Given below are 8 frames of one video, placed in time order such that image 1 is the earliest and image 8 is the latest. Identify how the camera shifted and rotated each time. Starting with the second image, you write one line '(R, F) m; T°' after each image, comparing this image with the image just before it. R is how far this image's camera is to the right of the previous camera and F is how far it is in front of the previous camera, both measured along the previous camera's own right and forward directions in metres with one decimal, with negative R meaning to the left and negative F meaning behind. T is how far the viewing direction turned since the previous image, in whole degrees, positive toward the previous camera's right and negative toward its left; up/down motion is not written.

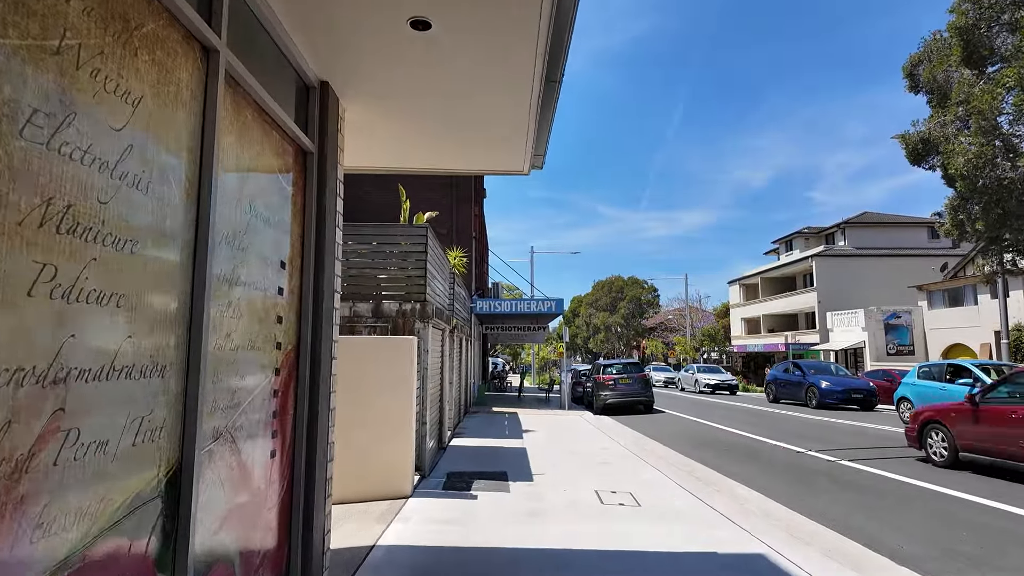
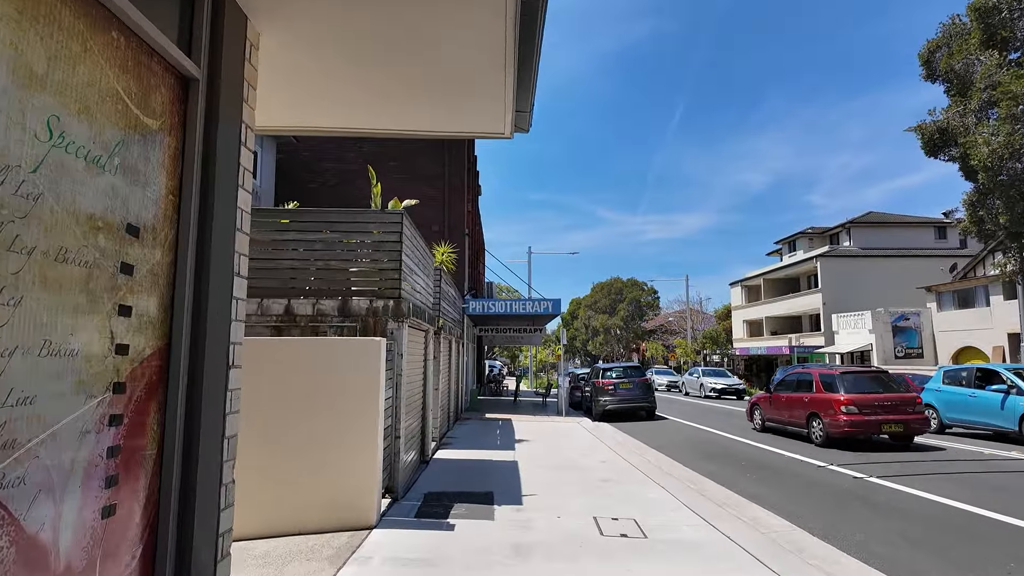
(+0.1, +1.0) m; 0°
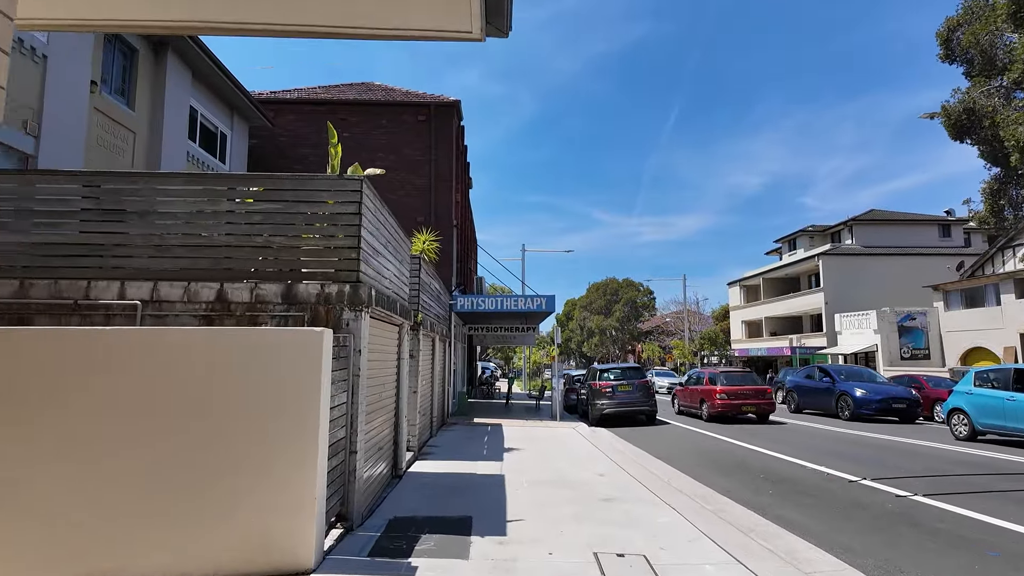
(+0.1, +1.2) m; 0°
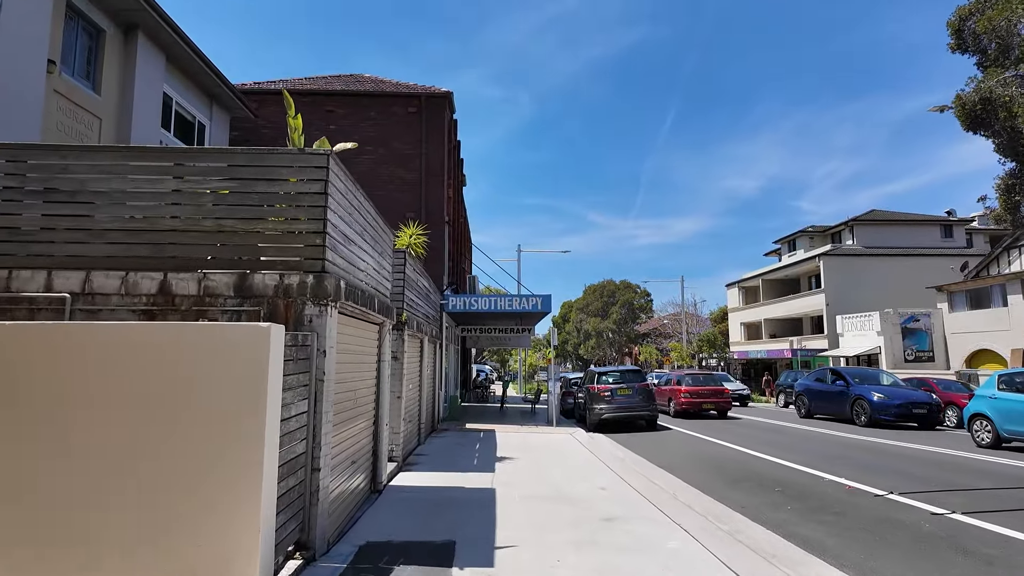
(+0.1, +0.8) m; 0°
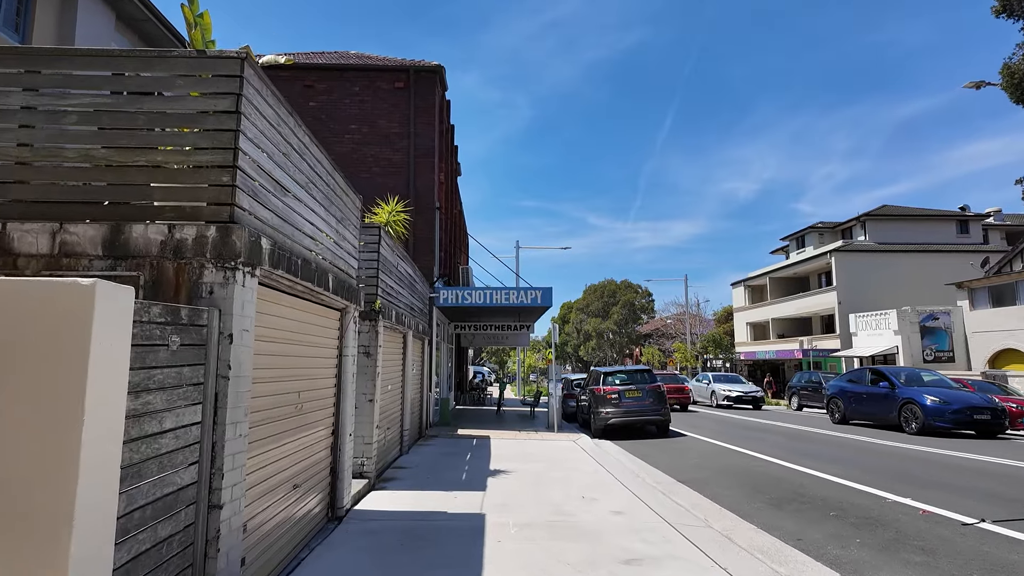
(+0.1, +1.5) m; 0°
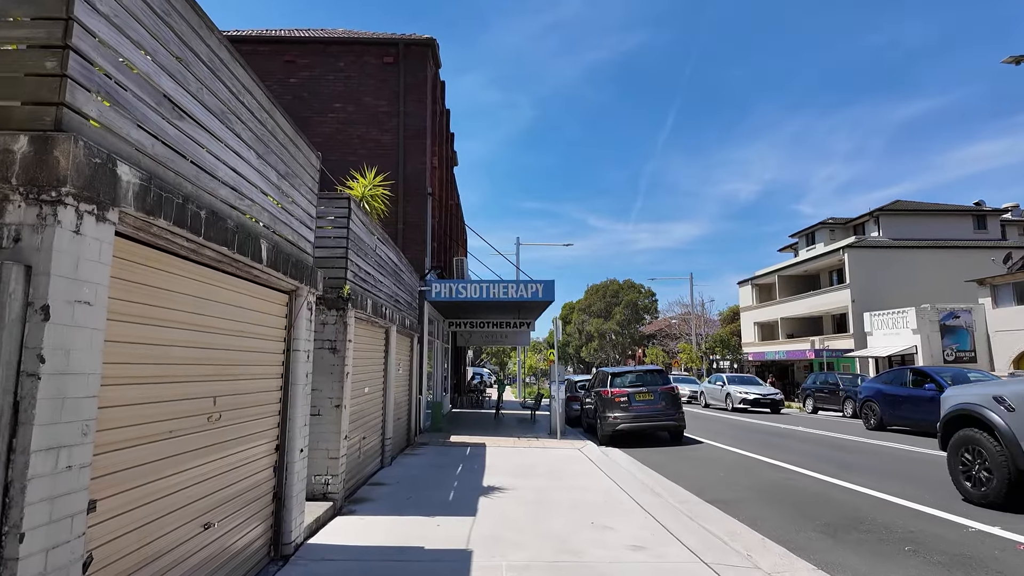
(+0.1, +1.3) m; 0°
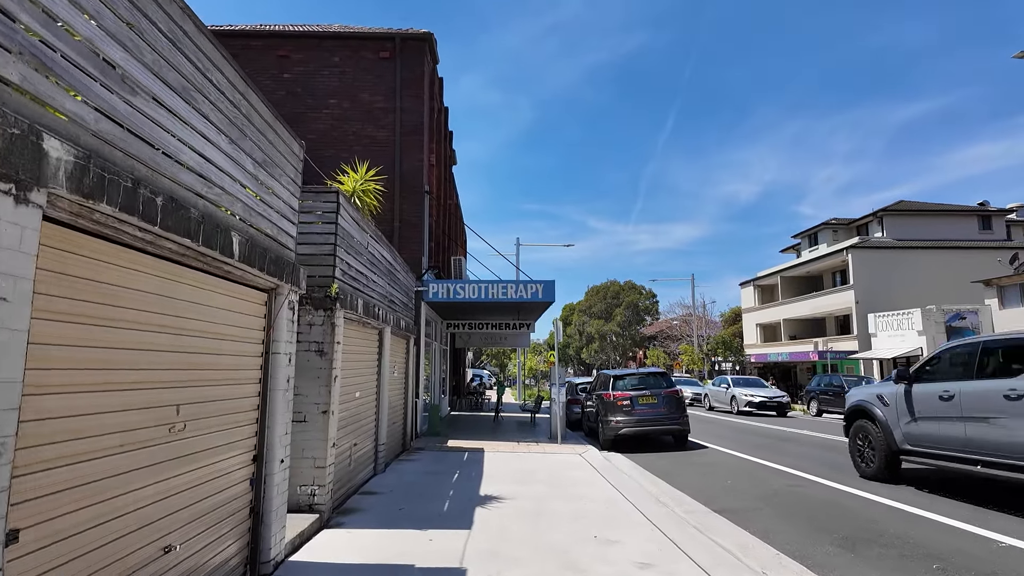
(0.0, +0.4) m; 0°
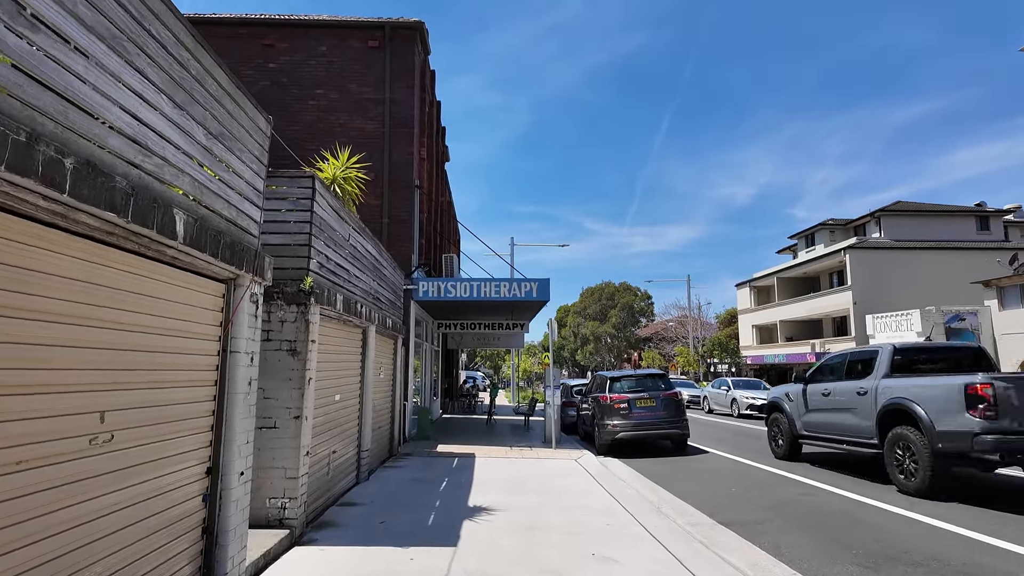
(0.0, +0.5) m; +1°
